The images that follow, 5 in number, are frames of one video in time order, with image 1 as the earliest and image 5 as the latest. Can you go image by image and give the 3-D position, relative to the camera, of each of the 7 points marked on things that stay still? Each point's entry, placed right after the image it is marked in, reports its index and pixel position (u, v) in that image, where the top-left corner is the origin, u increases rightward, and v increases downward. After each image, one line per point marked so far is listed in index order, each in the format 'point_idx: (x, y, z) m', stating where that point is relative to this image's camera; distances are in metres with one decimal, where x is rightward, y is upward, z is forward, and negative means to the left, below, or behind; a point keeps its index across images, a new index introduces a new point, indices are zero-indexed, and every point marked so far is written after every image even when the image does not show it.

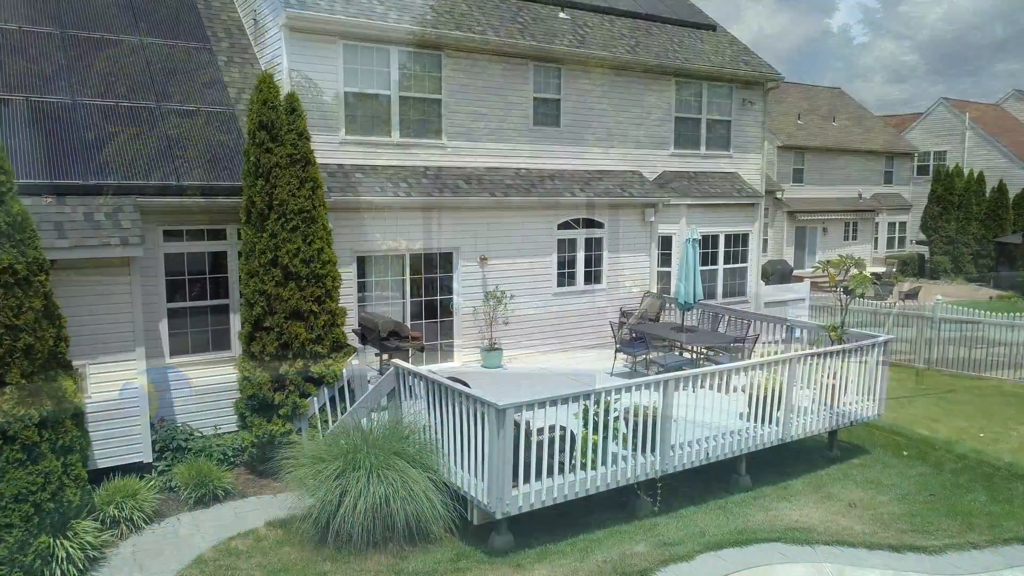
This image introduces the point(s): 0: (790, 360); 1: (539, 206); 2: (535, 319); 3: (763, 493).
0: (+3.2, -0.8, +7.8) m
1: (+0.5, +1.4, +11.4) m
2: (+0.4, -0.5, +11.6) m
3: (+2.8, -2.3, +7.5) m
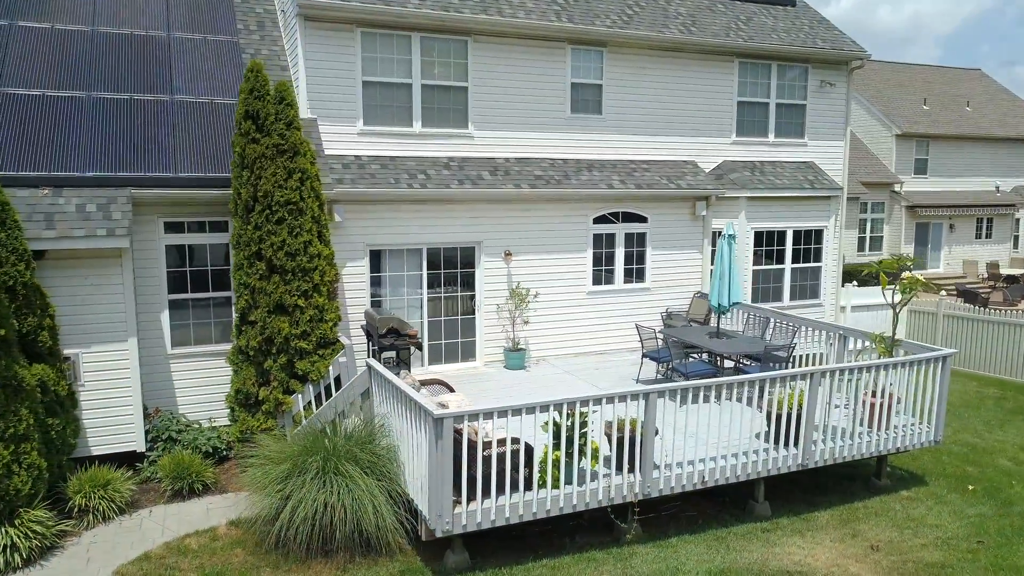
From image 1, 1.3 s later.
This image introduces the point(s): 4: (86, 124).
0: (+3.0, -0.8, +6.7) m
1: (+0.9, +1.4, +10.7) m
2: (+0.9, -0.5, +10.9) m
3: (+2.5, -2.3, +6.5) m
4: (-5.3, +2.0, +8.3) m
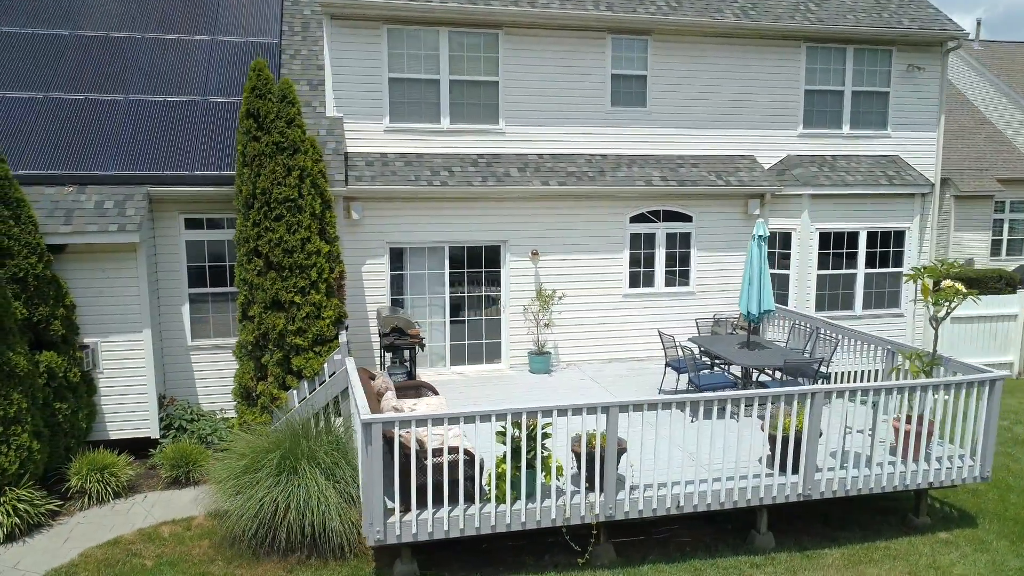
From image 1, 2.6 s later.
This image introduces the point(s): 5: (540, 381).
0: (+2.8, -0.9, +5.9) m
1: (+1.4, +1.4, +10.2) m
2: (+1.3, -0.5, +10.4) m
3: (+2.2, -2.3, +5.7) m
4: (-5.1, +2.1, +8.8) m
5: (+0.4, -1.3, +9.7) m
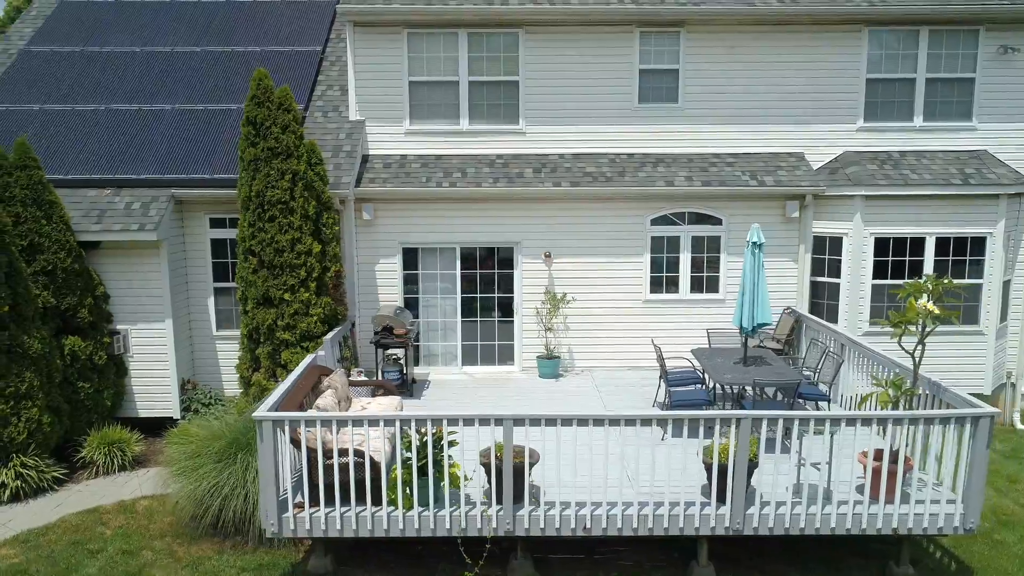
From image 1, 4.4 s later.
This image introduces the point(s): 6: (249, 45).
0: (+2.1, -1.0, +5.3) m
1: (+1.6, +1.3, +9.8) m
2: (+1.6, -0.6, +10.1) m
3: (+1.5, -2.4, +5.3) m
4: (-5.0, +2.3, +9.8) m
5: (+0.5, -1.4, +9.5) m
6: (-4.4, +4.1, +11.3) m
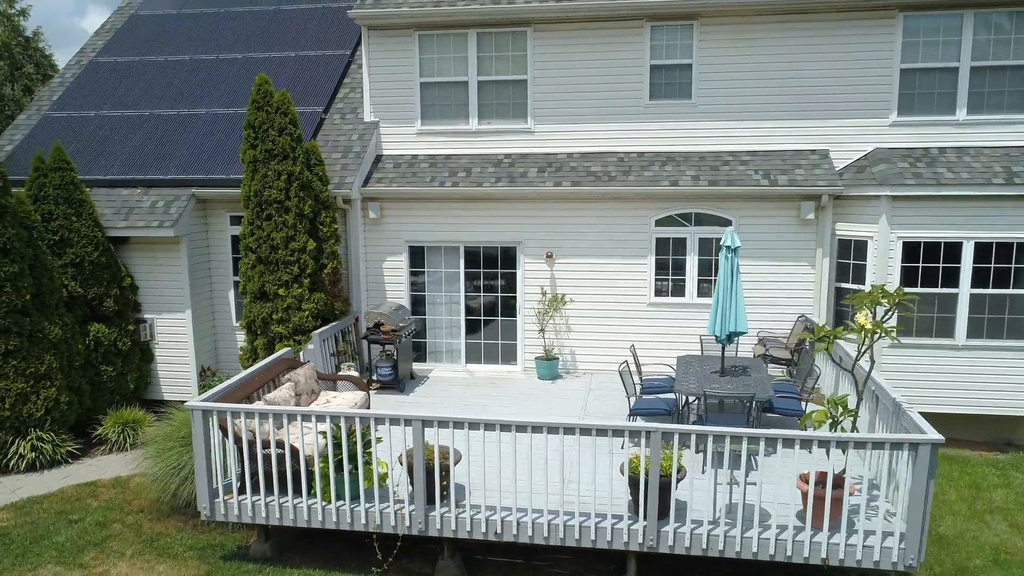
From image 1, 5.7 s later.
0: (+1.4, -1.1, +5.2) m
1: (+1.6, +1.3, +9.6) m
2: (+1.6, -0.6, +9.9) m
3: (+0.8, -2.5, +5.3) m
4: (-4.9, +2.4, +10.5) m
5: (+0.4, -1.4, +9.5) m
6: (-4.1, +4.2, +11.9) m
